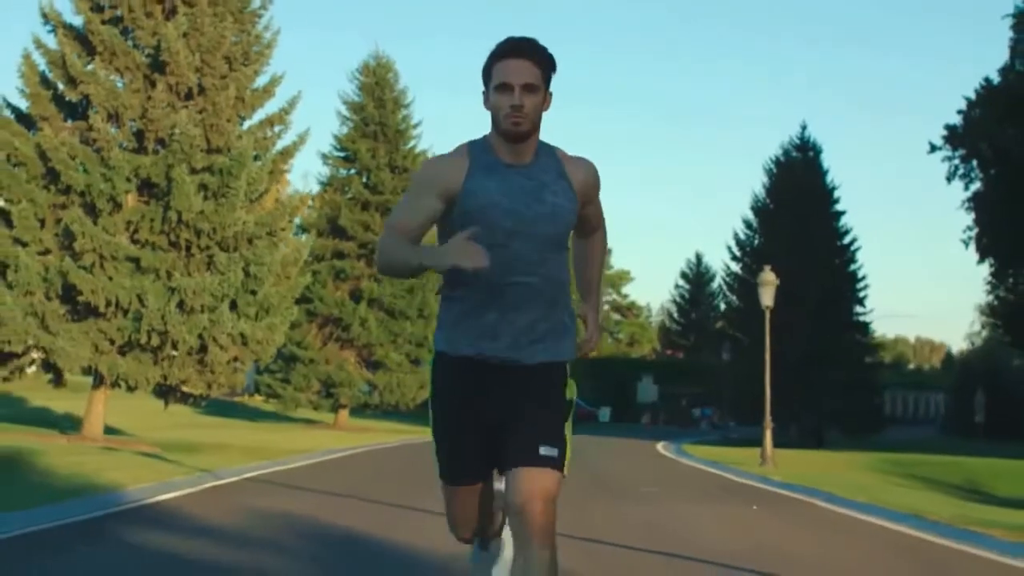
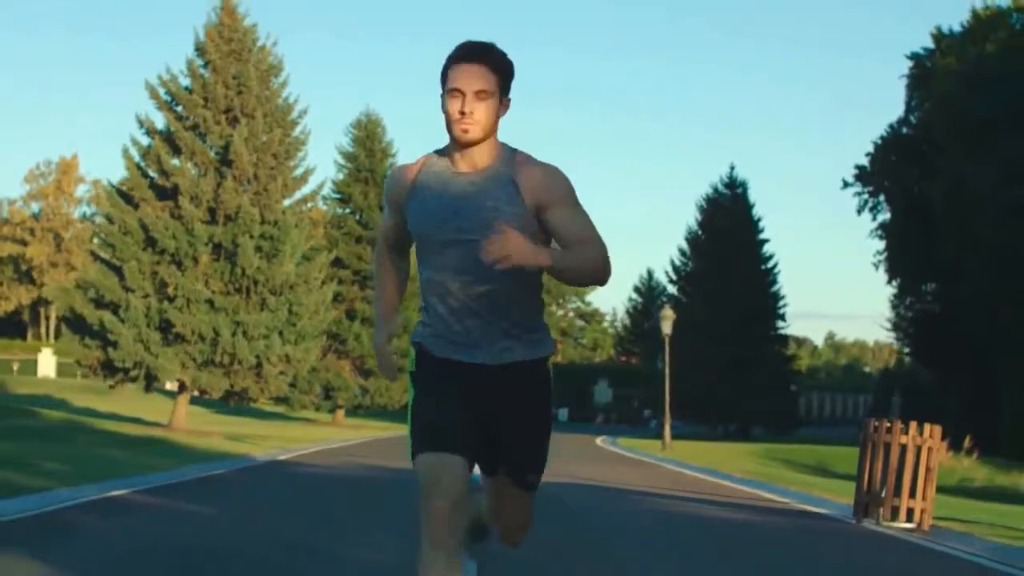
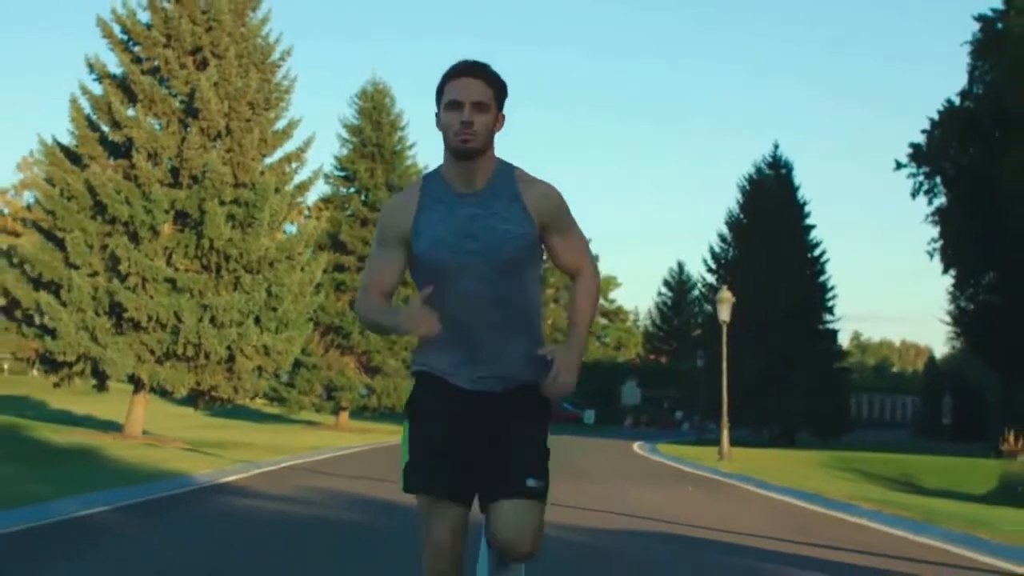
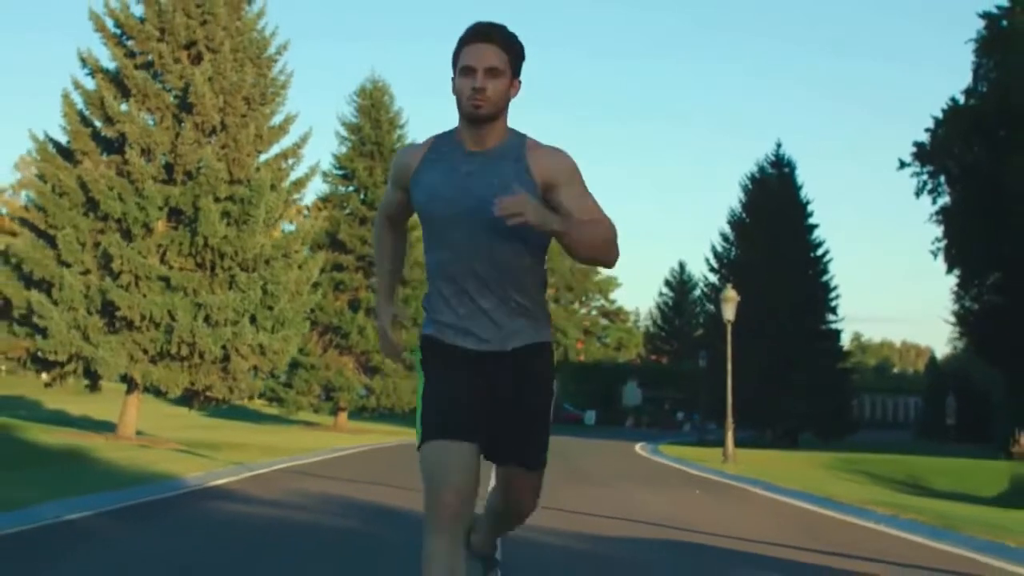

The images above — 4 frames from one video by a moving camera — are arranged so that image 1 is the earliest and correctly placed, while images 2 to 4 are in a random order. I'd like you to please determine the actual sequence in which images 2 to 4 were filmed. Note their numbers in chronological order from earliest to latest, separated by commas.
4, 3, 2
